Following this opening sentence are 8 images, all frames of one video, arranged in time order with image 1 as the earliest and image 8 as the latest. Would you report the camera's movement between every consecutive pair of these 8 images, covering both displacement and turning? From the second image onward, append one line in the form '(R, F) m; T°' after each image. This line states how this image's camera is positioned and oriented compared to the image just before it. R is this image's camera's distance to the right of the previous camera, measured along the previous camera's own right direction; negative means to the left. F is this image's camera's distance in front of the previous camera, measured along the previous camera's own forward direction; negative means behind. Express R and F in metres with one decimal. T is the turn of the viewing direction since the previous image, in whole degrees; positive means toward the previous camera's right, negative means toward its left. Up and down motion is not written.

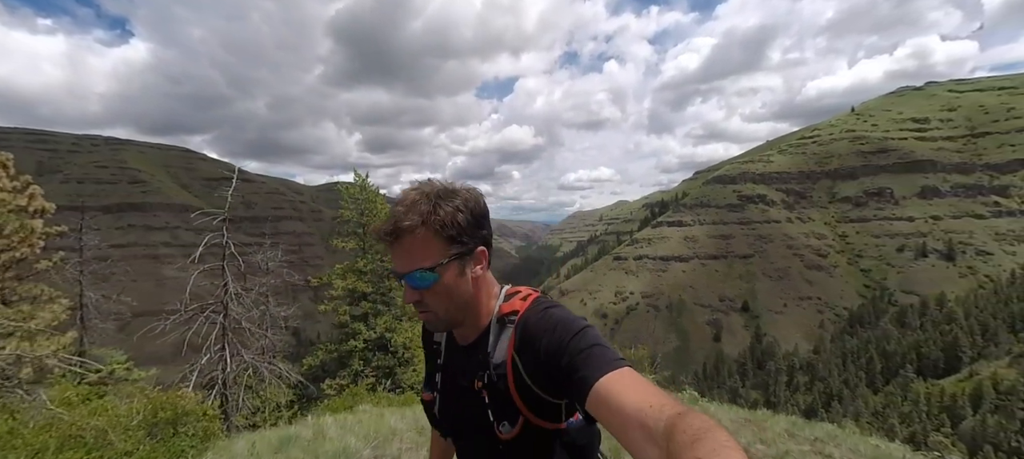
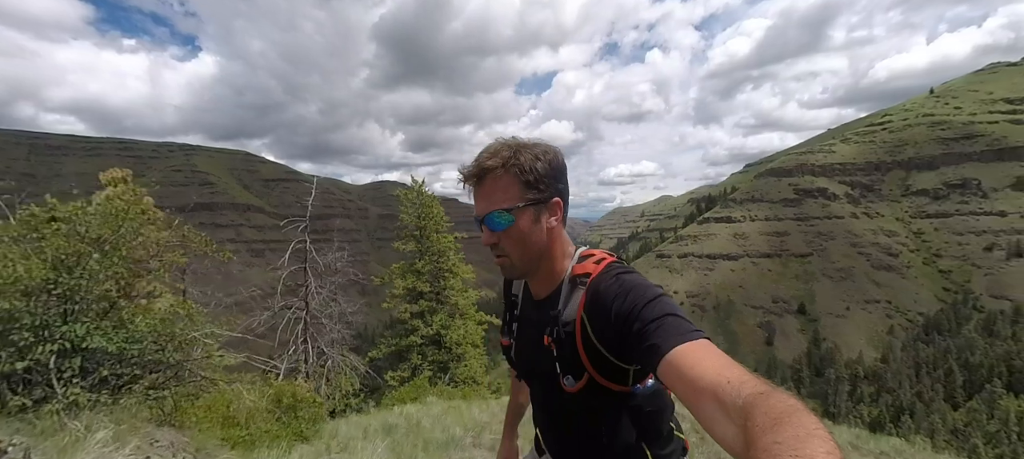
(+2.1, +0.1) m; -7°
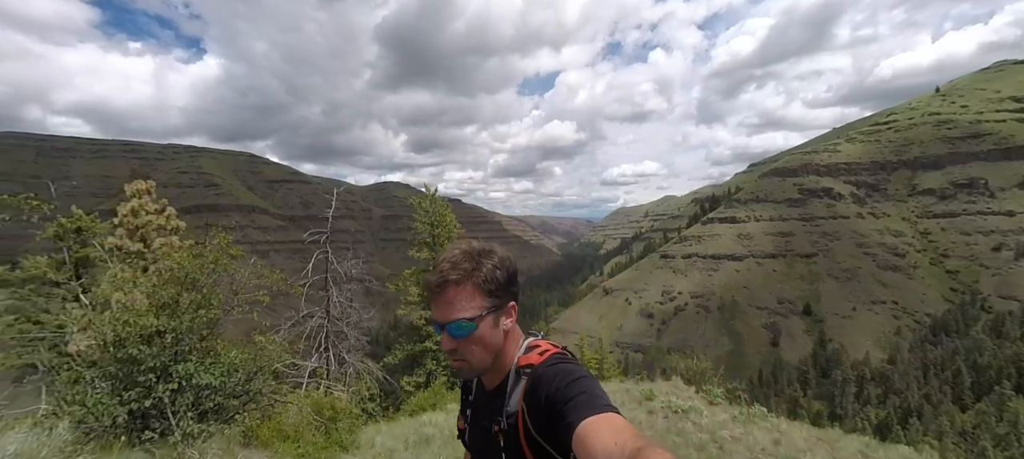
(+0.1, 0.0) m; -1°
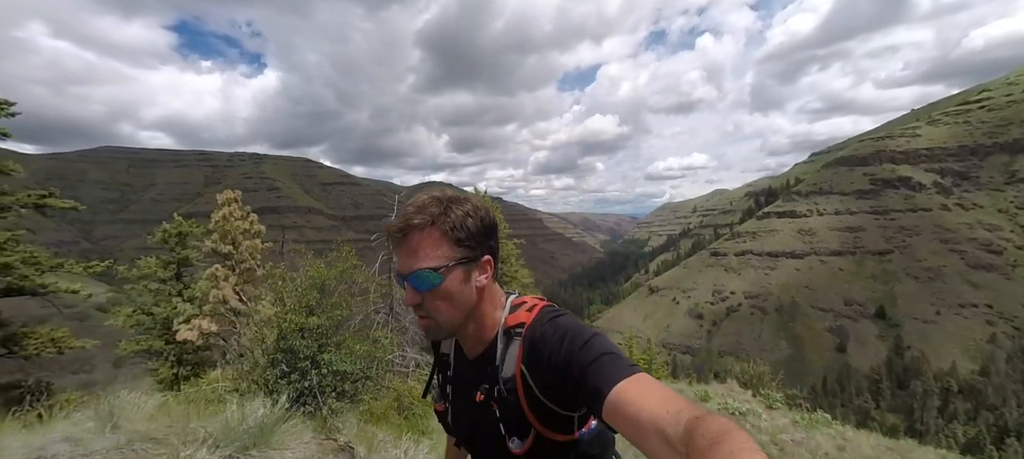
(+2.1, +0.2) m; -8°
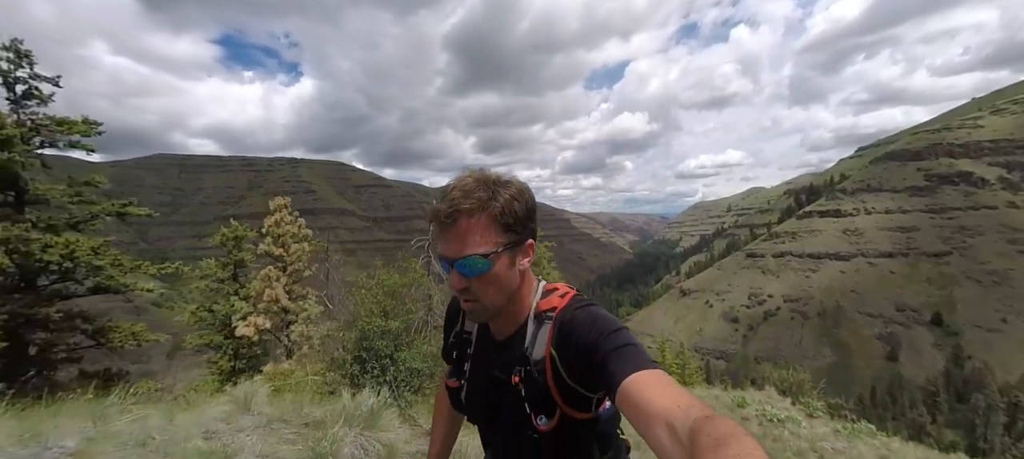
(+1.4, +0.1) m; -5°
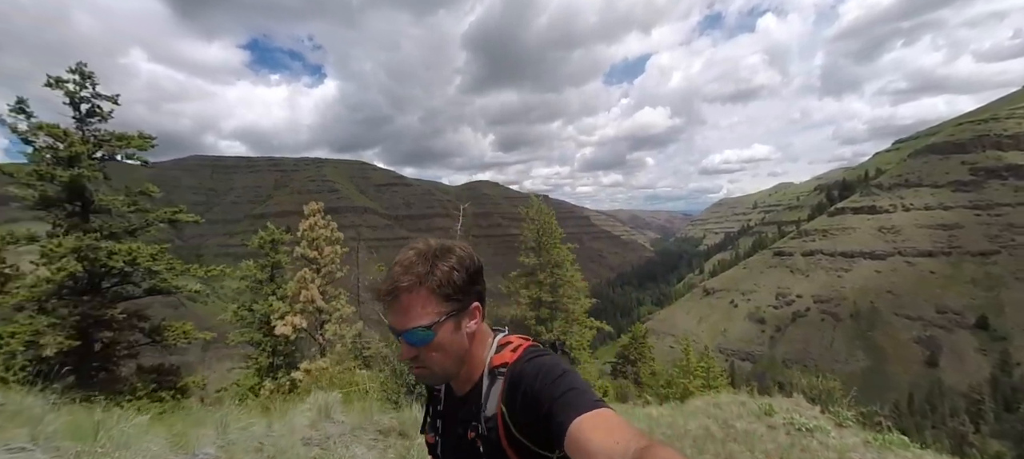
(+1.1, +0.1) m; -4°
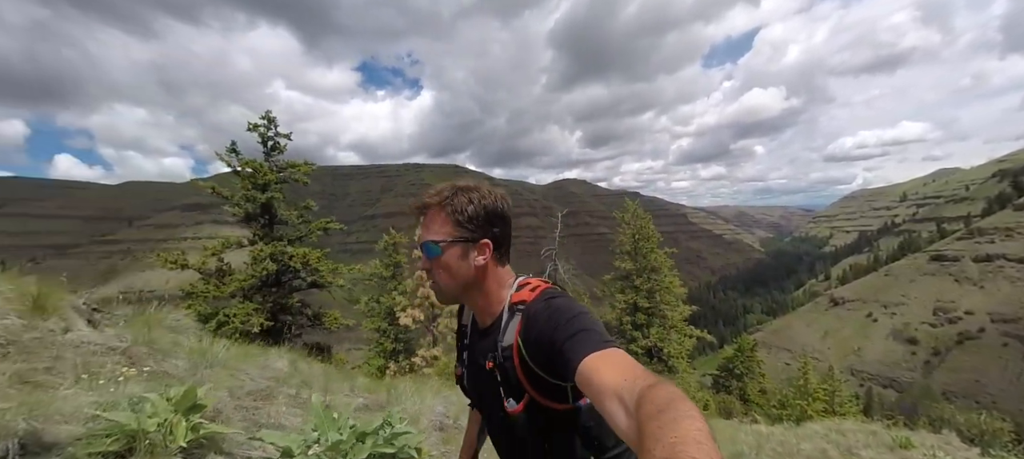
(+4.0, +0.9) m; -16°
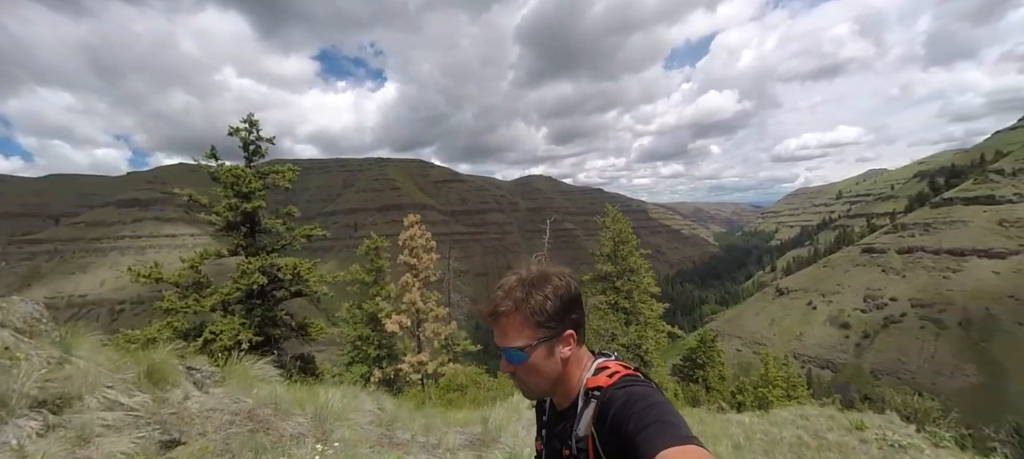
(-1.5, -0.1) m; +6°
